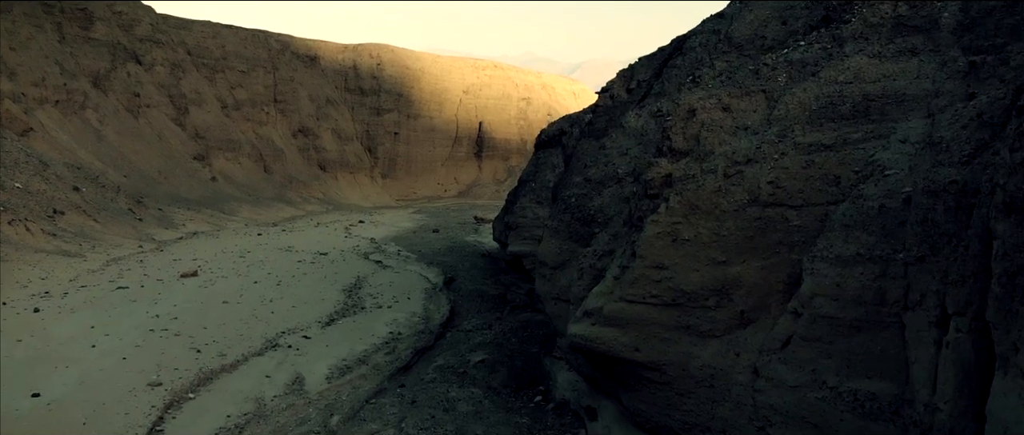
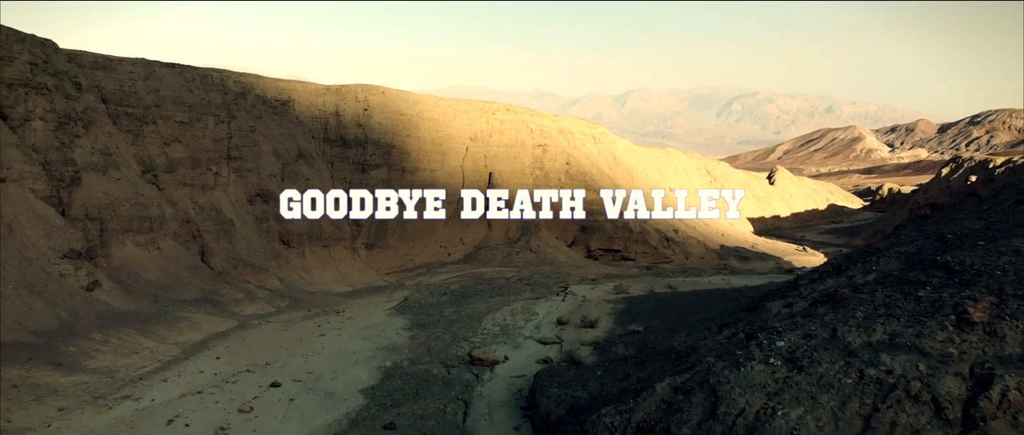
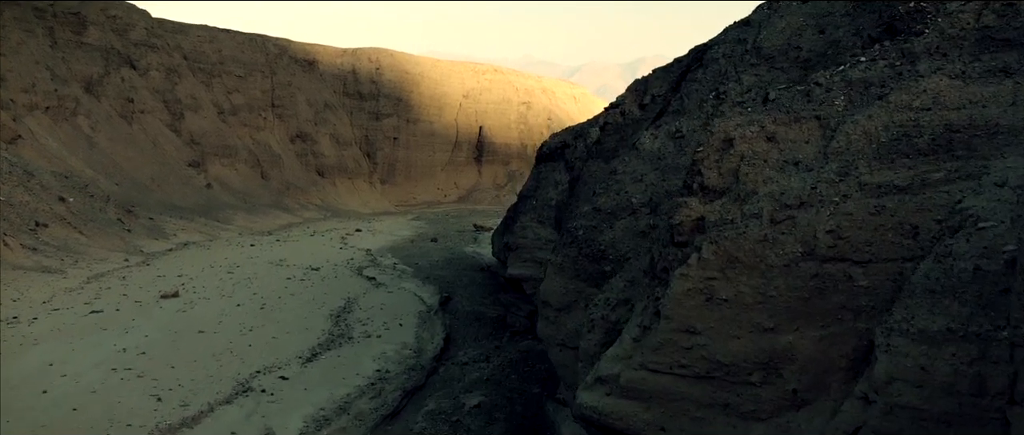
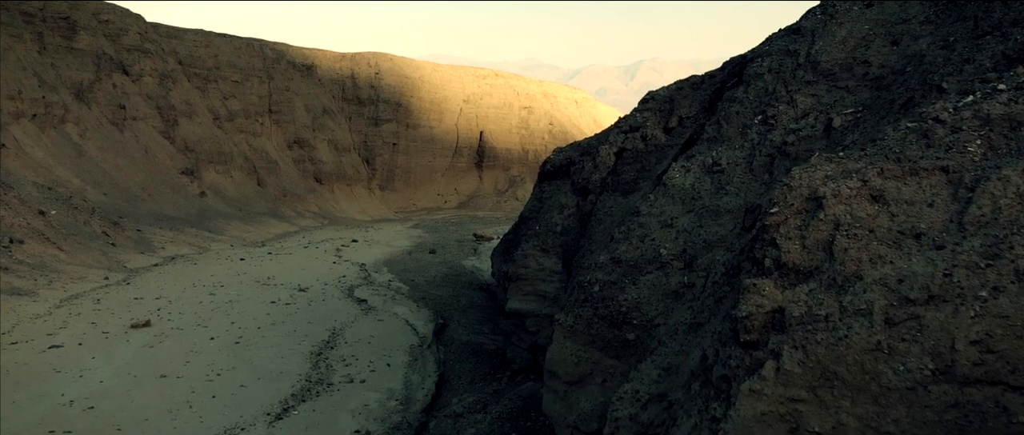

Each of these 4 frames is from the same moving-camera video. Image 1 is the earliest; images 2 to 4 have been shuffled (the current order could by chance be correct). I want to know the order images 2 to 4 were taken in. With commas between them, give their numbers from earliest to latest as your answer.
3, 4, 2
